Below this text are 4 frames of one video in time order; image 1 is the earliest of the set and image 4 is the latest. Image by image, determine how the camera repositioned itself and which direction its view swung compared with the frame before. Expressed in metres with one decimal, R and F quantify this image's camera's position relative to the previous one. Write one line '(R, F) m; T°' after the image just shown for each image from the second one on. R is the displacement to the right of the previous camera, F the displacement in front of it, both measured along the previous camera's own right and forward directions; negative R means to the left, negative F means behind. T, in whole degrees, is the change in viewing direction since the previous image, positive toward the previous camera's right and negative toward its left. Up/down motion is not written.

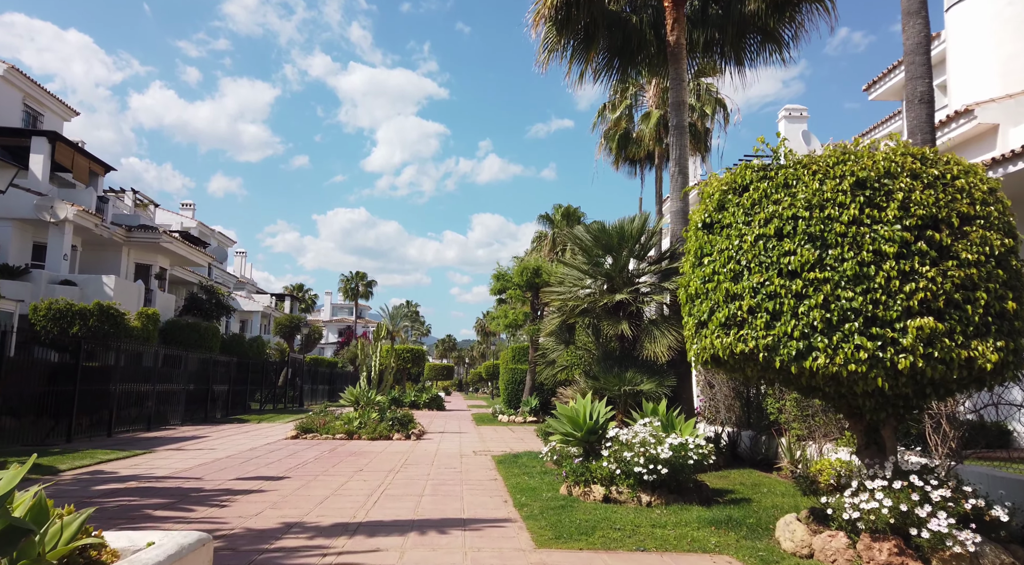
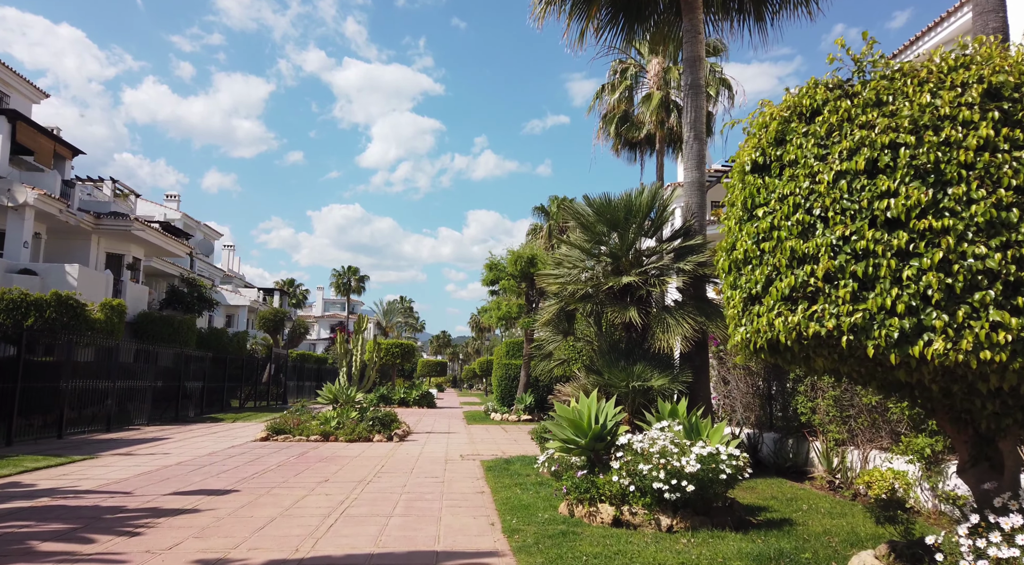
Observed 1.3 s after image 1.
(+0.1, +1.6) m; 0°
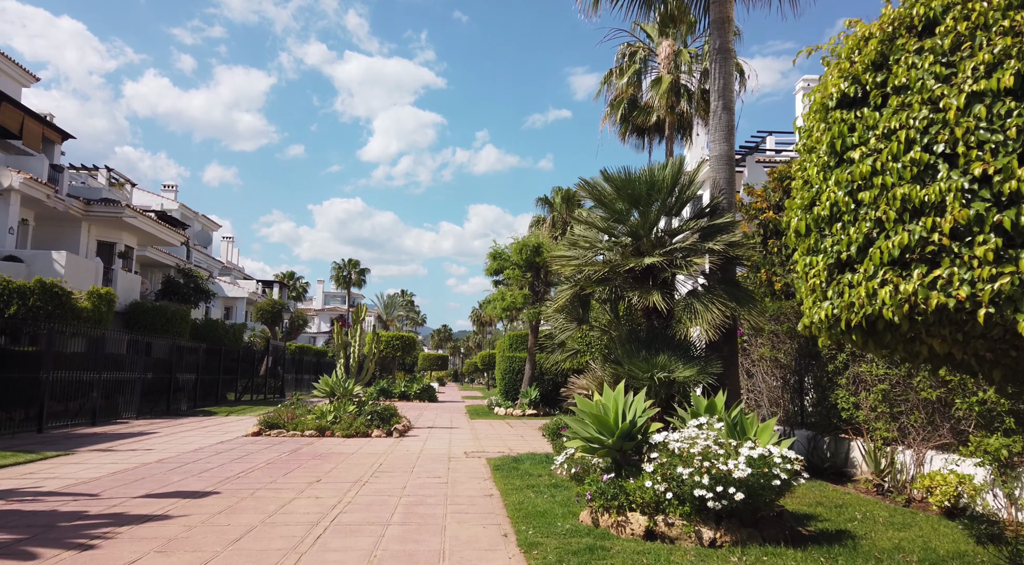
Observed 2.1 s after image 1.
(-0.1, +1.0) m; 0°
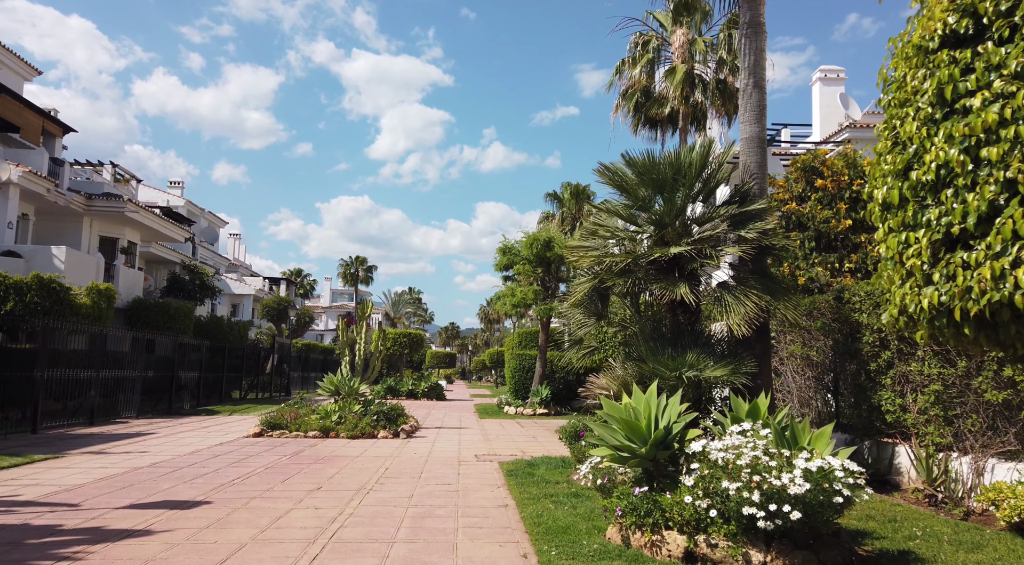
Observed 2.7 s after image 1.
(-0.1, +0.7) m; -1°
